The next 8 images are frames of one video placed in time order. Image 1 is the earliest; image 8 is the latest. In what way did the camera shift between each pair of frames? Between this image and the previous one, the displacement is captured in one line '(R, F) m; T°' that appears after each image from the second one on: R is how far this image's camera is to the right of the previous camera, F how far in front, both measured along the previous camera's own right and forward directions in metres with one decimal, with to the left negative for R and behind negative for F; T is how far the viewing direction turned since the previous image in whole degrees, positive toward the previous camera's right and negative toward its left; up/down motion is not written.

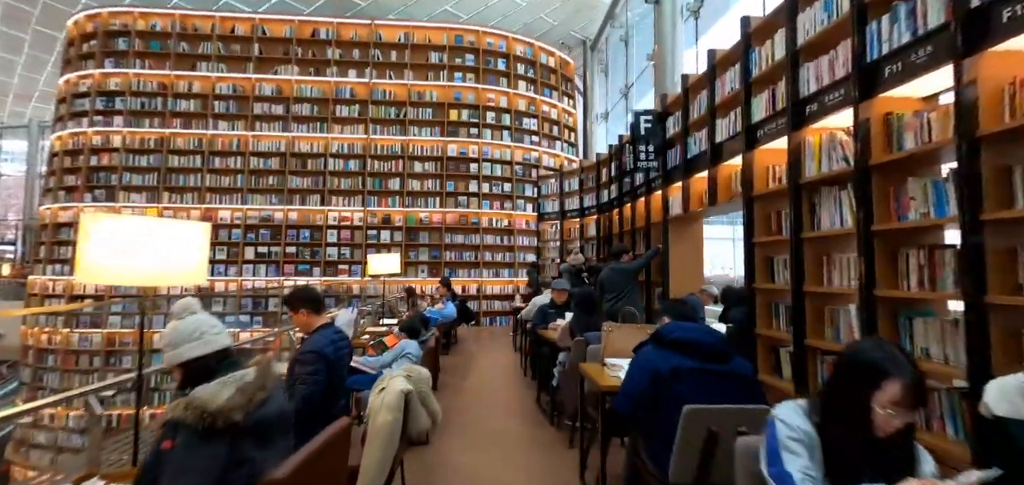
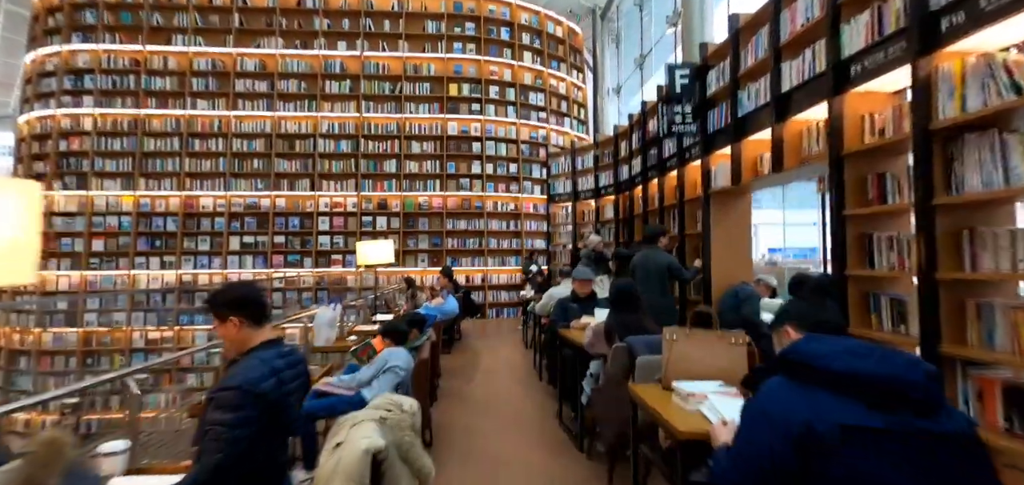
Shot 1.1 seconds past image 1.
(-0.1, +0.8) m; 0°
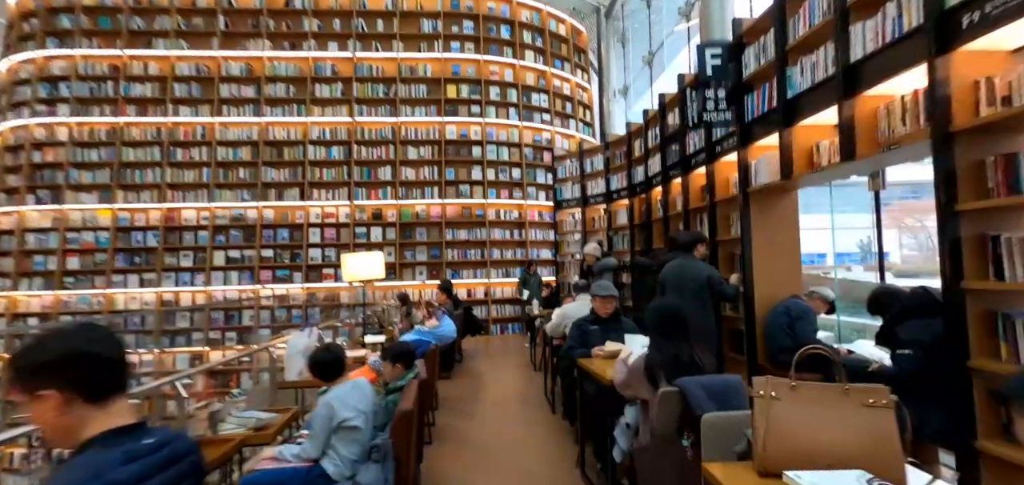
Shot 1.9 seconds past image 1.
(0.0, +0.6) m; 0°
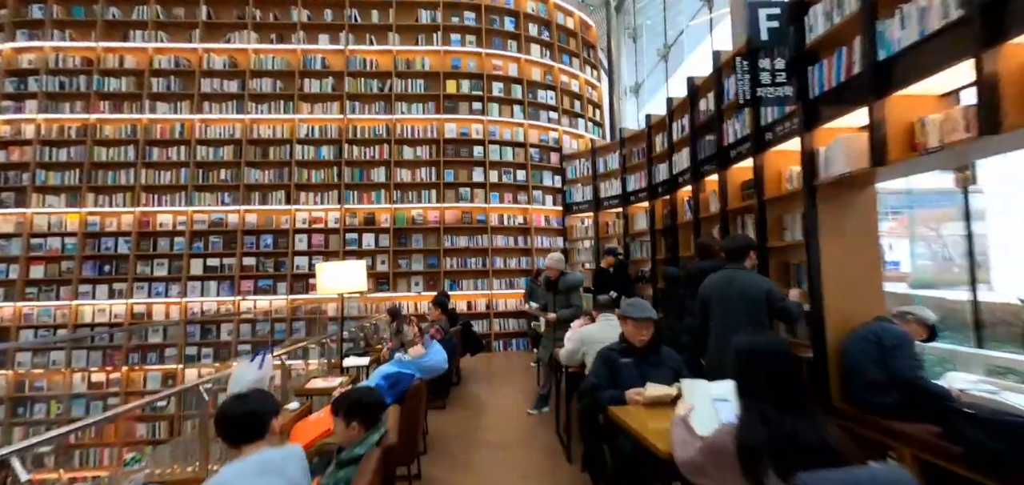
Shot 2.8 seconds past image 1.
(0.0, +0.8) m; 0°
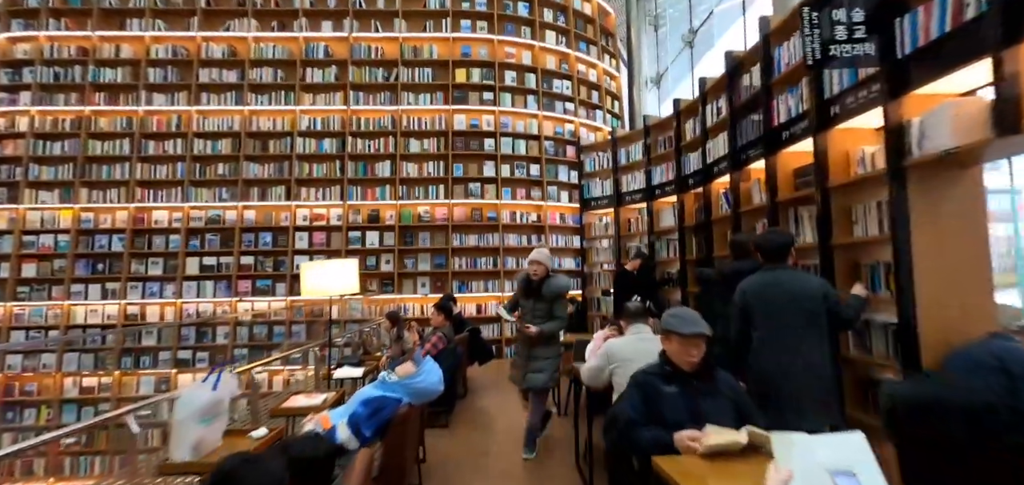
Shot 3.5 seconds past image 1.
(0.0, +0.5) m; -2°
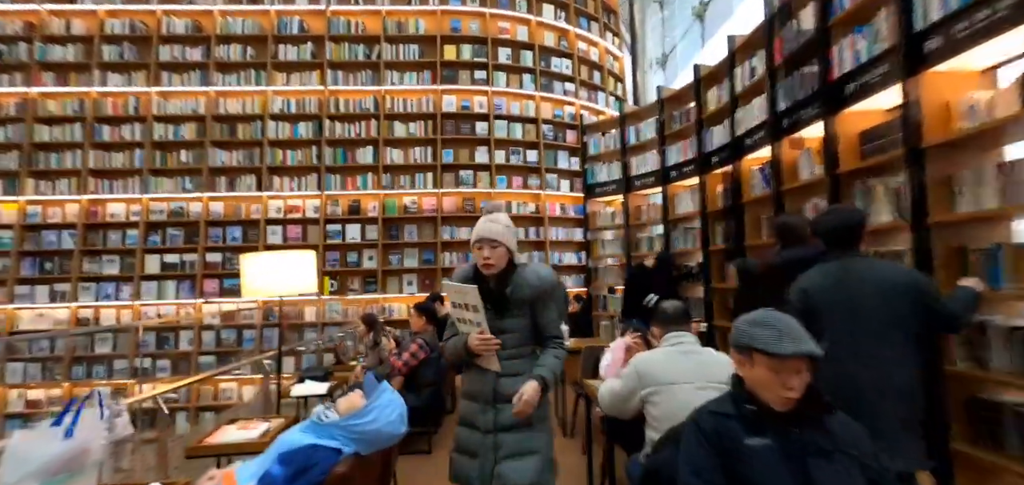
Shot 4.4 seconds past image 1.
(0.0, +0.7) m; 0°
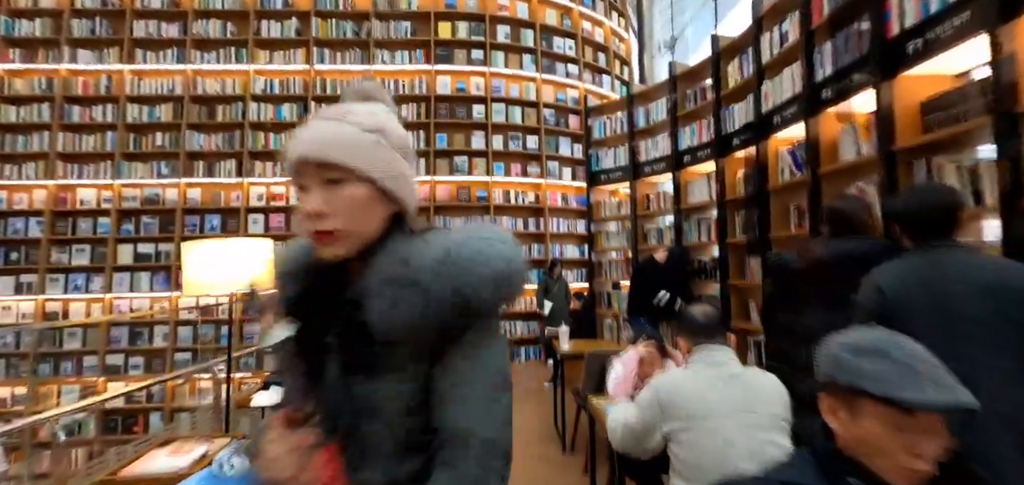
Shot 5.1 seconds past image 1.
(+0.1, +0.4) m; 0°
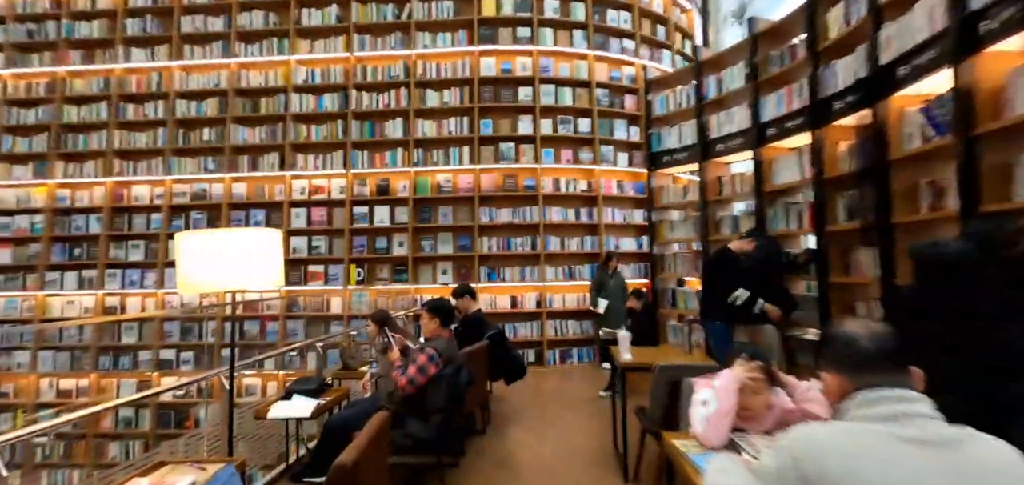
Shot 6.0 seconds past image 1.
(0.0, +0.5) m; -6°
